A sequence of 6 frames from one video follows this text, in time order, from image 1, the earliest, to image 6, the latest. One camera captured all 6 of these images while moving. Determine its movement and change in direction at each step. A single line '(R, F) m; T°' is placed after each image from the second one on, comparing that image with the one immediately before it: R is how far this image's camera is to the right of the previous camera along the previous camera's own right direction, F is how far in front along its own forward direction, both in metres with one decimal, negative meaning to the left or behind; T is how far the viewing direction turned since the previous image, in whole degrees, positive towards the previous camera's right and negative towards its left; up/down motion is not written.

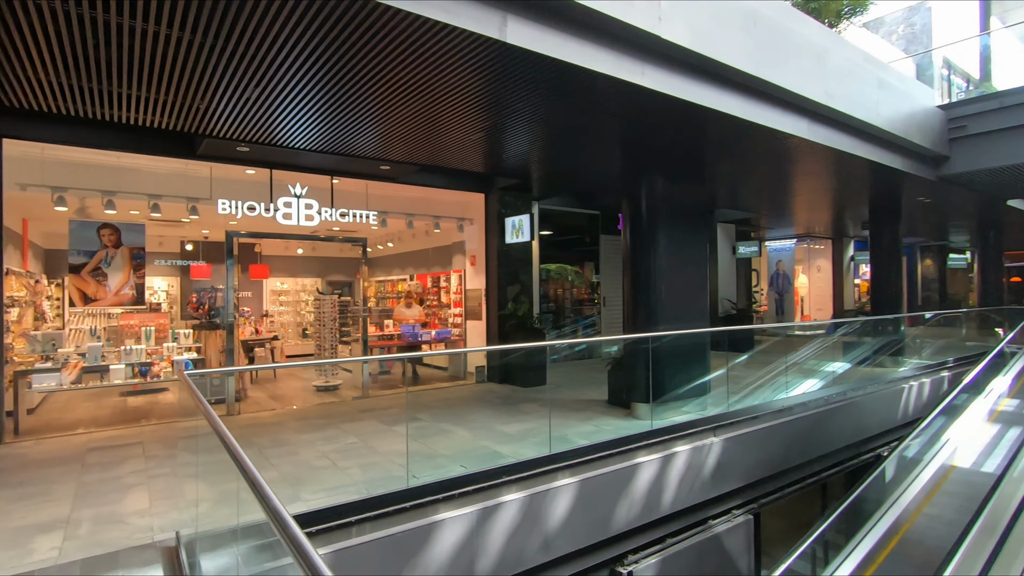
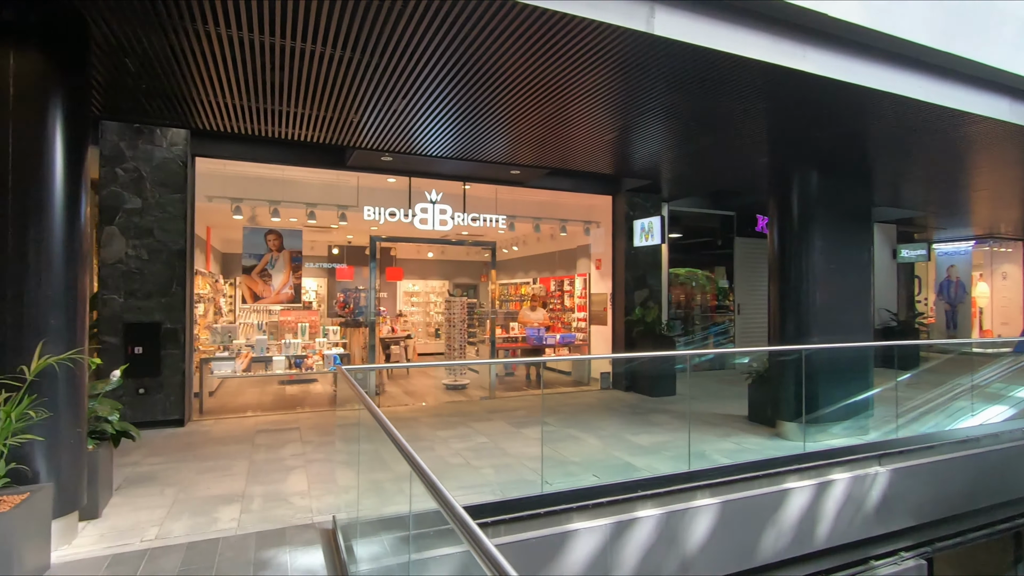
(-0.2, +0.1) m; -12°
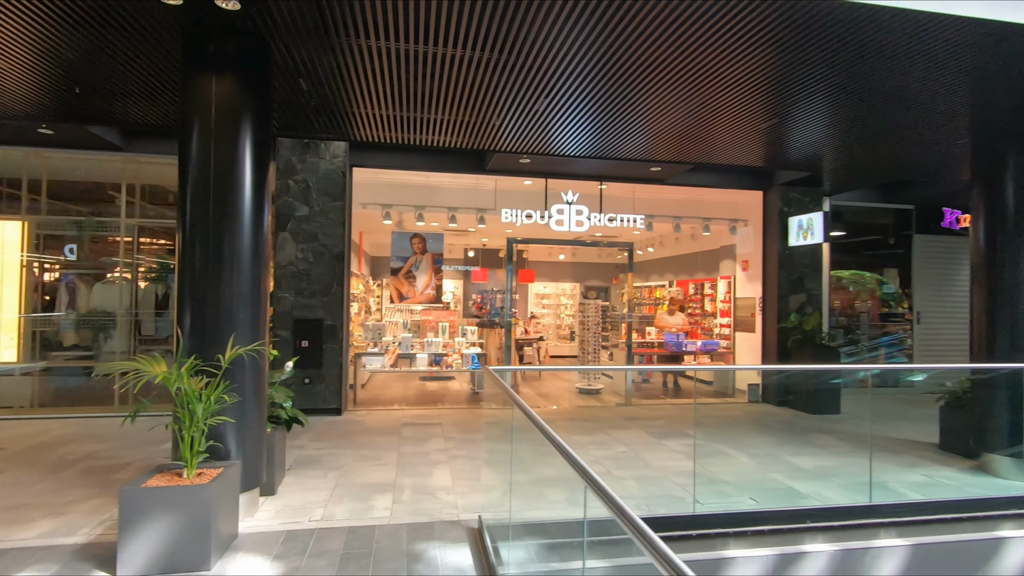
(-0.1, +0.1) m; -13°
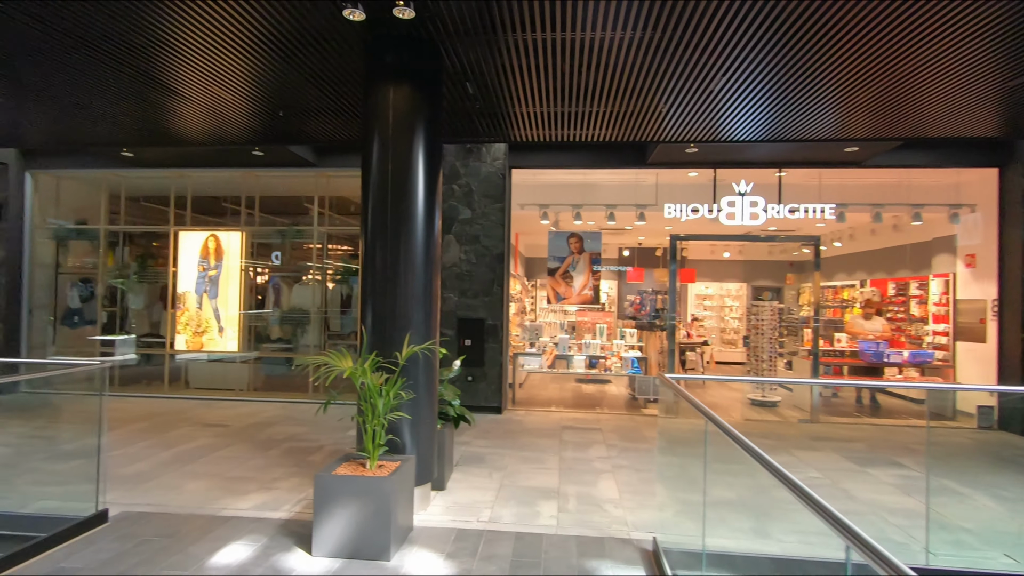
(-0.1, +0.2) m; -16°
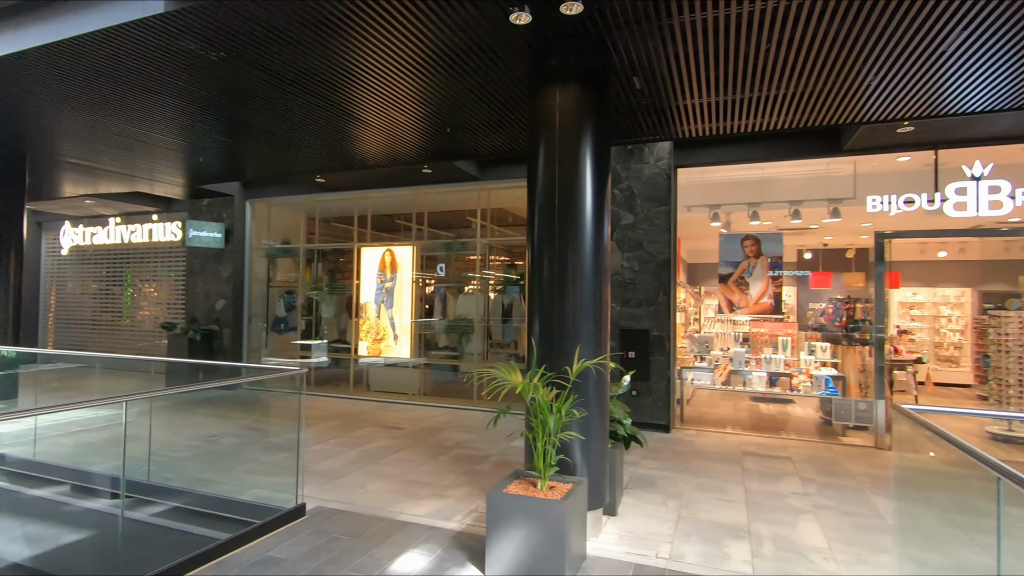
(-0.1, +0.2) m; -16°
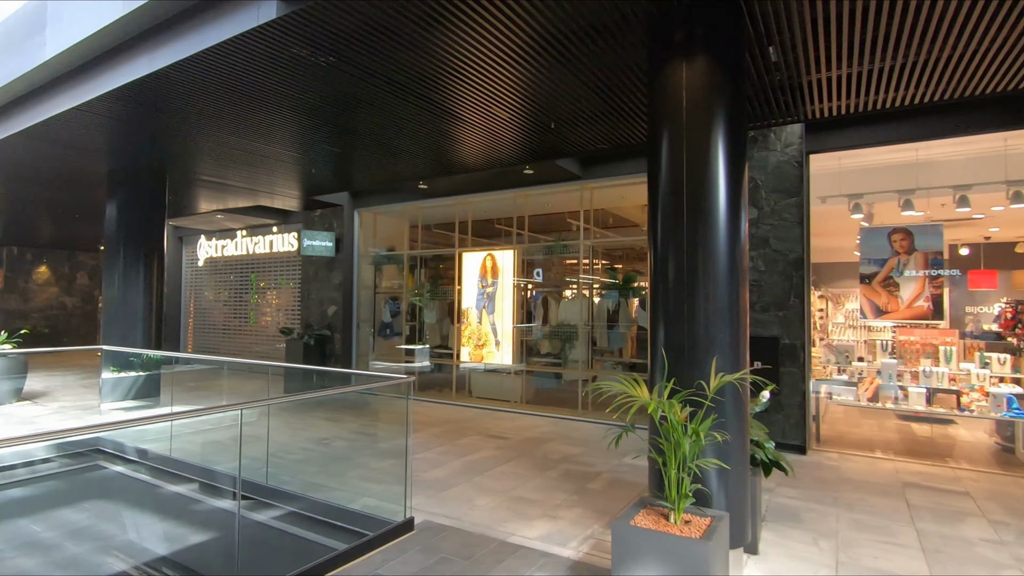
(-0.1, +0.3) m; -10°
